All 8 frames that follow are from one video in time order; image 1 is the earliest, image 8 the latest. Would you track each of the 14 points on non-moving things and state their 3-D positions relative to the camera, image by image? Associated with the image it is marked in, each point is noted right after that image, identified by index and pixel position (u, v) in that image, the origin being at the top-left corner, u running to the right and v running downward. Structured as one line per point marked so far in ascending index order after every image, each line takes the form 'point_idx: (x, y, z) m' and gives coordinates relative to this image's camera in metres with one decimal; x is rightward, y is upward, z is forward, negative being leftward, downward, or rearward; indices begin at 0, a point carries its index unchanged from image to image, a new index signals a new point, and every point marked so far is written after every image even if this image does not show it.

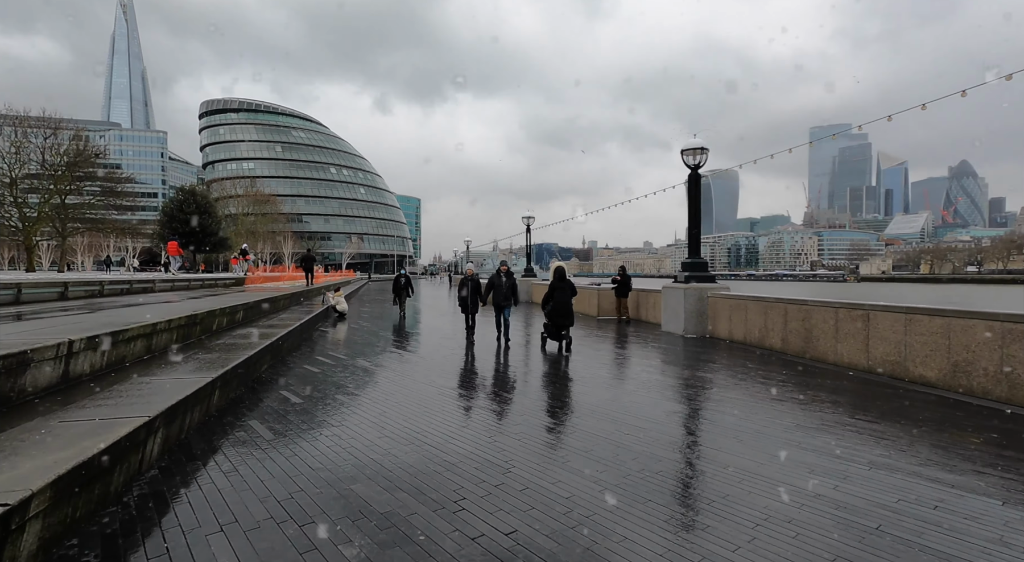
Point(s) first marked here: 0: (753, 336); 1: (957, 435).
0: (+4.5, -1.0, +11.0) m
1: (+3.2, -1.1, +4.2) m
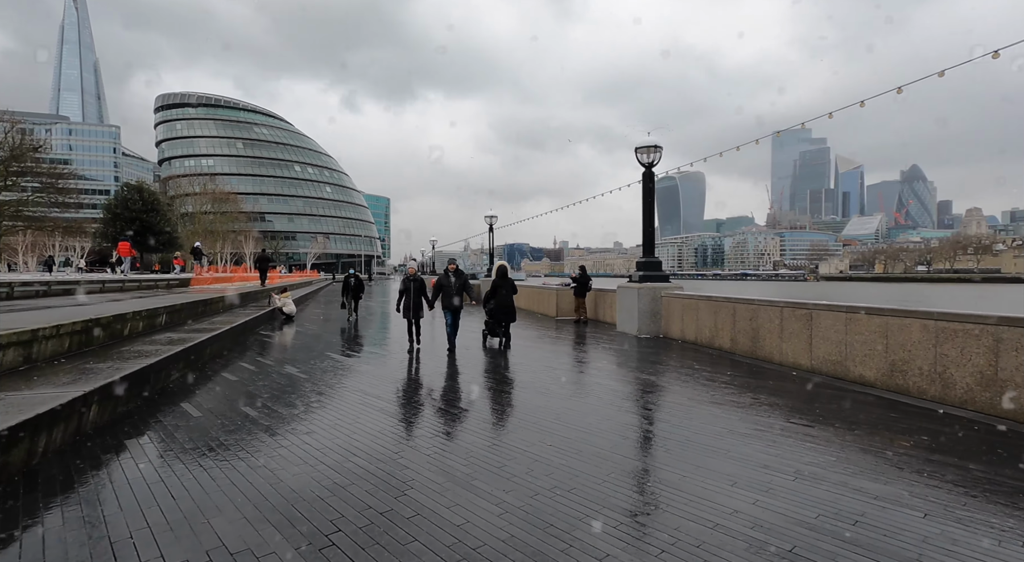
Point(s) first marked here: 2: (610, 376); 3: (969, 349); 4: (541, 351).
0: (+3.6, -1.0, +11.1) m
1: (+2.7, -1.1, +4.2) m
2: (+1.4, -1.3, +8.2) m
3: (+4.5, -0.7, +5.9) m
4: (+0.6, -1.4, +11.5) m
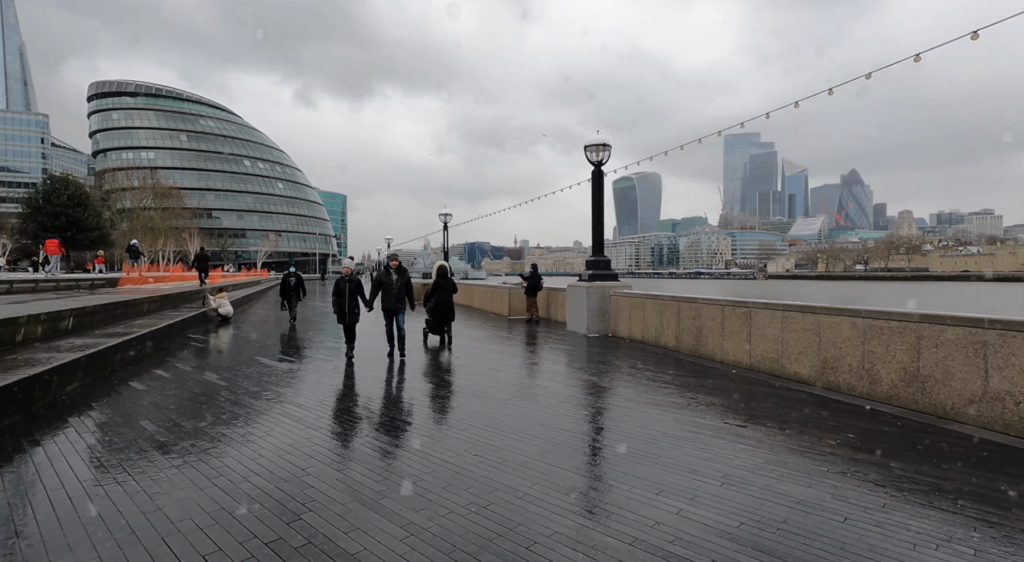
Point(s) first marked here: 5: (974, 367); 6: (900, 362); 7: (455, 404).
0: (+2.6, -1.0, +11.2) m
1: (+2.2, -1.1, +4.3) m
2: (+0.6, -1.3, +8.1) m
3: (+3.9, -0.7, +6.0) m
4: (-0.4, -1.4, +11.4) m
5: (+4.1, -0.8, +5.3) m
6: (+3.9, -0.8, +6.0) m
7: (-0.5, -1.1, +5.4) m
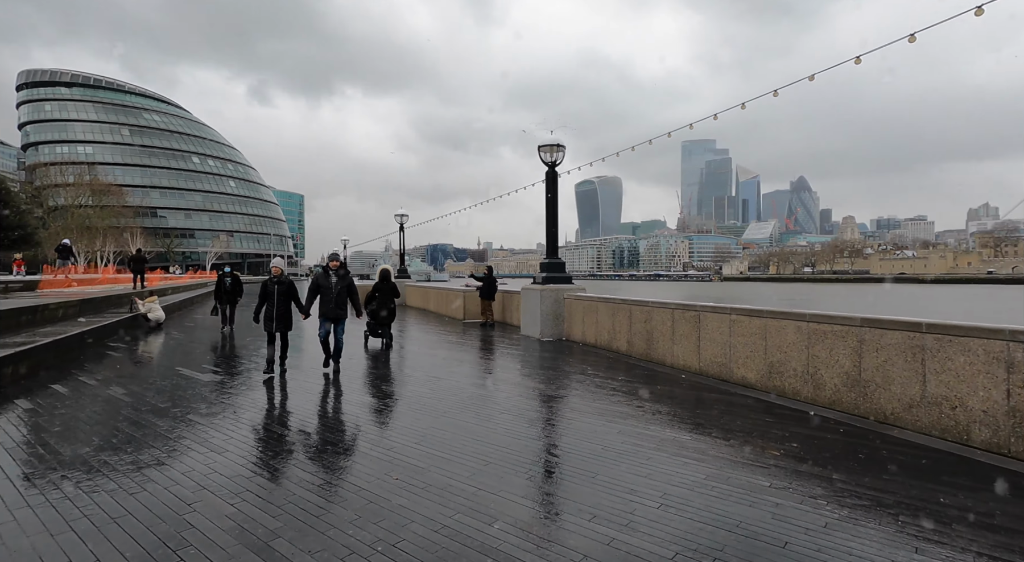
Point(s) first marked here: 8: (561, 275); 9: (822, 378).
0: (+1.7, -1.1, +11.1) m
1: (+1.8, -1.2, +4.2) m
2: (-0.1, -1.4, +7.9) m
3: (+3.4, -0.7, +6.0) m
4: (-1.4, -1.4, +11.1) m
5: (+3.6, -0.8, +5.3) m
6: (+3.4, -0.9, +6.0) m
7: (-1.1, -1.2, +5.1) m
8: (+1.0, +0.1, +12.9) m
9: (+3.3, -1.0, +6.2) m
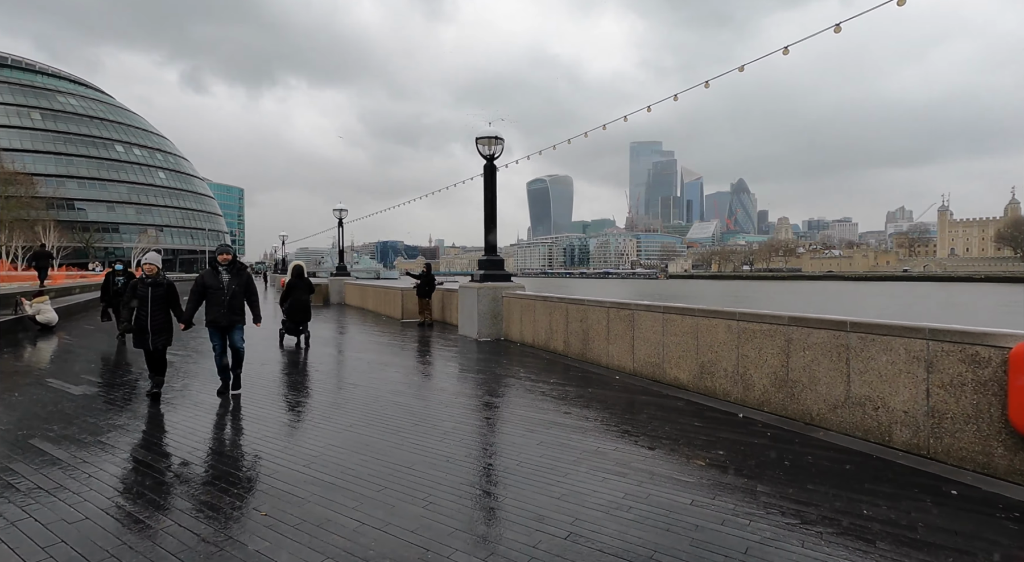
0: (+0.5, -1.1, +10.8) m
1: (+1.2, -1.2, +4.0) m
2: (-1.0, -1.4, +7.5) m
3: (+2.6, -0.7, +6.0) m
4: (-2.6, -1.4, +10.6) m
5: (+2.9, -0.8, +5.3) m
6: (+2.6, -0.9, +5.9) m
7: (-1.7, -1.2, +4.7) m
8: (-0.3, +0.2, +12.5) m
9: (+2.5, -1.0, +6.2) m
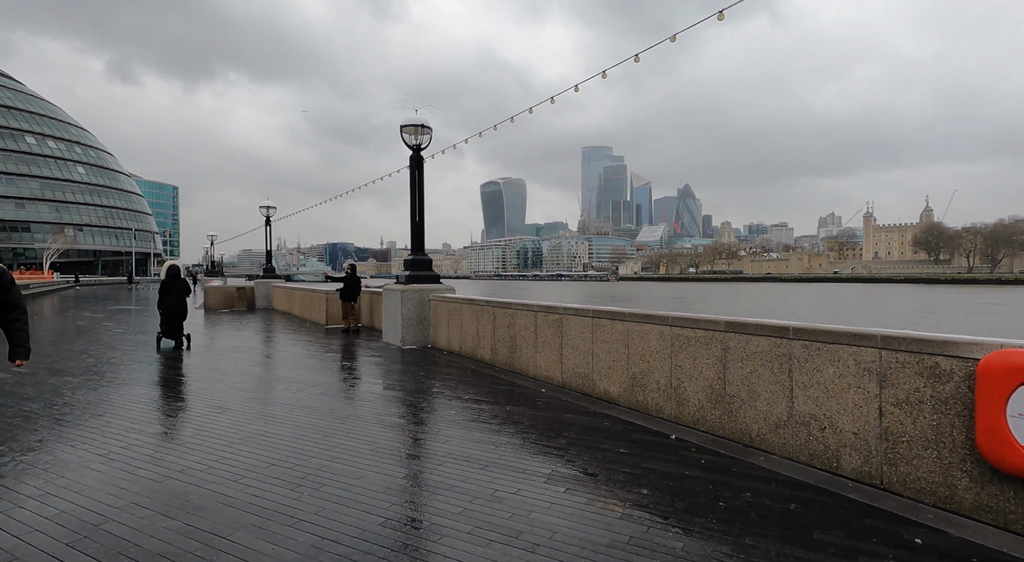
0: (-0.8, -1.1, +9.9) m
1: (+0.5, -1.2, +3.2) m
2: (-2.0, -1.4, +6.5) m
3: (+1.7, -0.7, +5.3) m
4: (-3.8, -1.4, +9.4) m
5: (+2.1, -0.8, +4.6) m
6: (+1.7, -0.9, +5.2) m
7: (-2.5, -1.2, +3.6) m
8: (-1.7, +0.1, +11.6) m
9: (+1.6, -1.0, +5.5) m
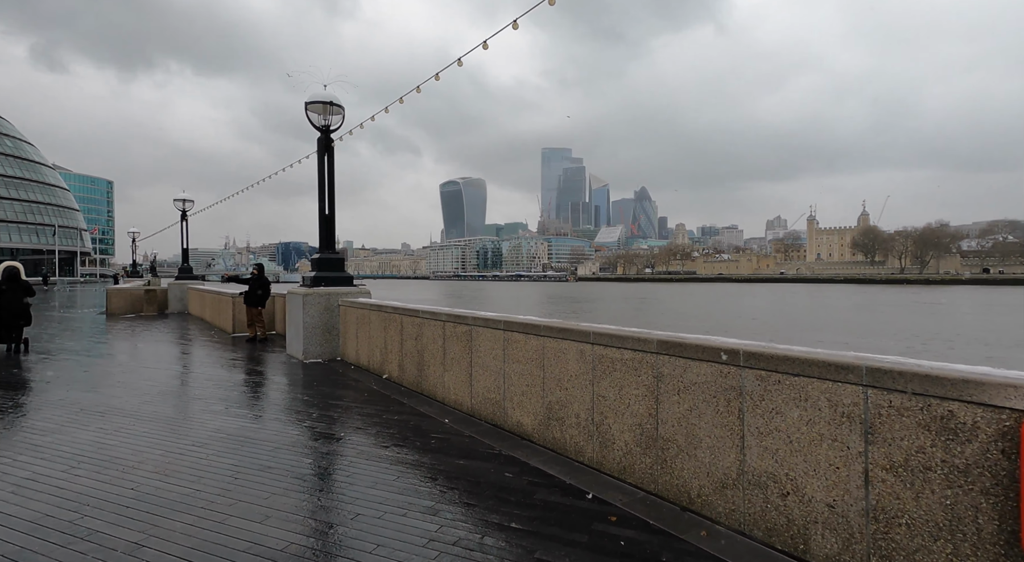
0: (-2.0, -1.1, +8.5) m
1: (-0.3, -1.2, +1.9) m
2: (-3.0, -1.4, +5.0) m
3: (+0.8, -0.8, +4.1) m
4: (-5.0, -1.5, +7.8) m
5: (+1.2, -0.9, +3.4) m
6: (+0.8, -0.9, +4.0) m
7: (-3.3, -1.2, +2.1) m
8: (-3.1, +0.1, +10.1) m
9: (+0.7, -1.1, +4.2) m
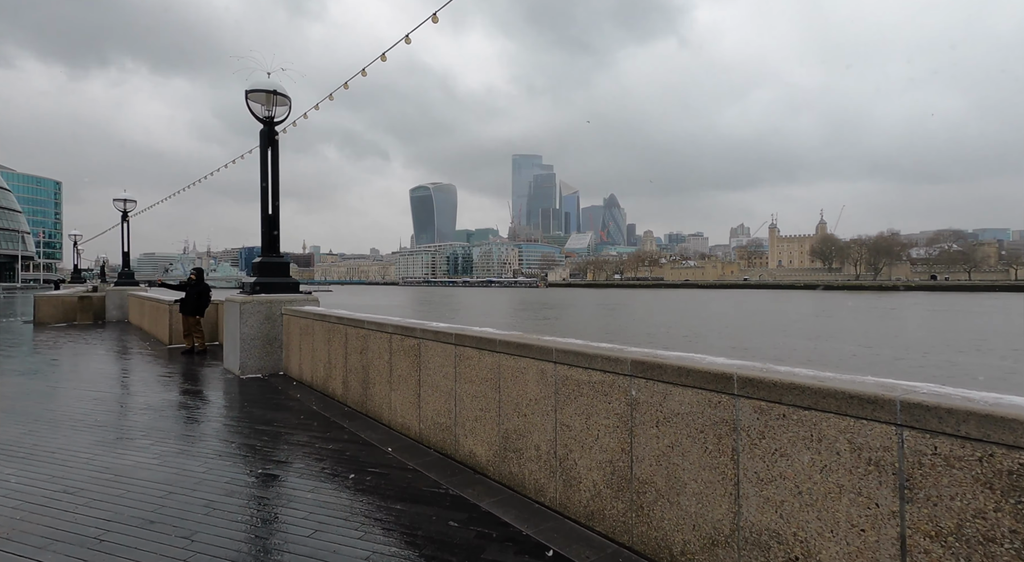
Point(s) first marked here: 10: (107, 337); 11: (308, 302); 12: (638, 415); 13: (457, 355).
0: (-2.6, -1.2, +7.7) m
1: (-0.5, -1.3, +1.1) m
2: (-3.4, -1.5, +4.2) m
3: (+0.5, -0.8, +3.4) m
4: (-5.5, -1.6, +6.8) m
5: (+1.0, -0.9, +2.8) m
6: (+0.5, -1.0, +3.3) m
7: (-3.5, -1.3, +1.2) m
8: (-3.7, 0.0, +9.2) m
9: (+0.4, -1.1, +3.5) m
10: (-10.4, -1.4, +15.2) m
11: (-3.2, -0.3, +9.2) m
12: (+0.7, -0.7, +3.1) m
13: (-0.4, -0.6, +4.7) m
